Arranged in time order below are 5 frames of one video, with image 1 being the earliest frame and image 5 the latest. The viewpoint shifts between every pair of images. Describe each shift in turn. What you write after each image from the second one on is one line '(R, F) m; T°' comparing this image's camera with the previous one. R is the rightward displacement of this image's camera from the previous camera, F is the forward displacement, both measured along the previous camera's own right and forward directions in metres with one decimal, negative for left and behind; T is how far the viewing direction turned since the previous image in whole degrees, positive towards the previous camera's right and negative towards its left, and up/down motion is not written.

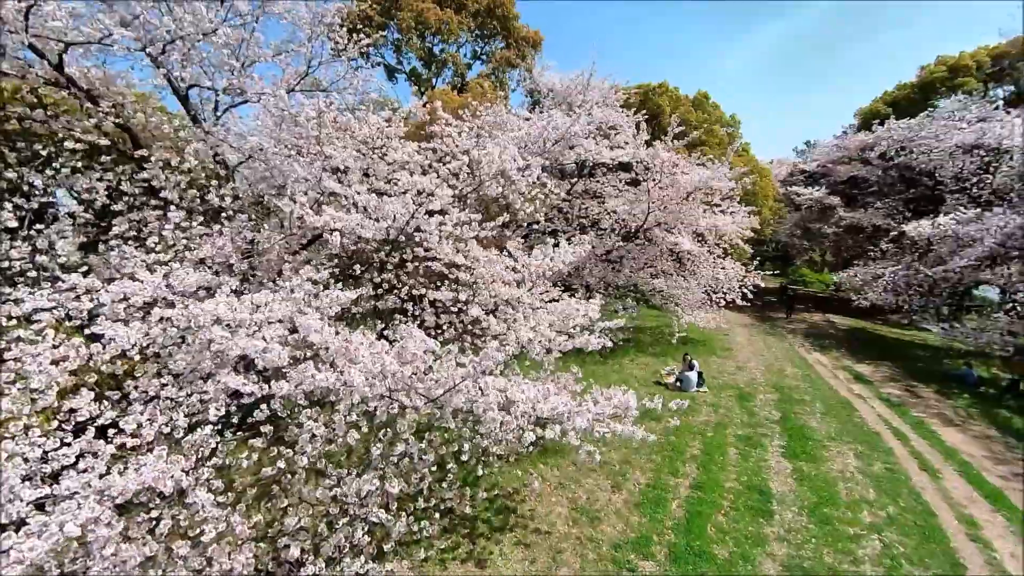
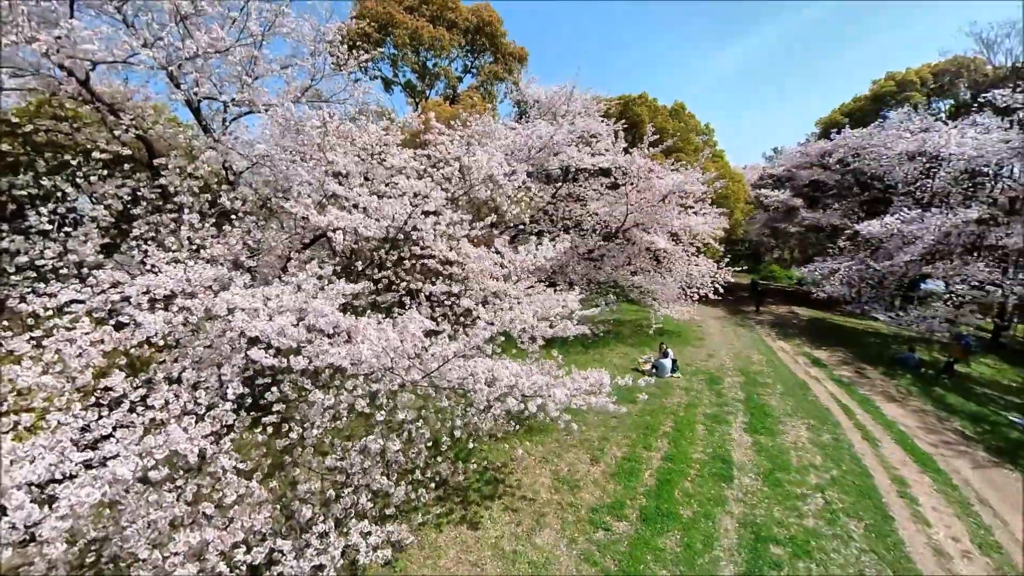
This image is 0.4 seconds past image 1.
(+0.1, -0.7) m; +1°
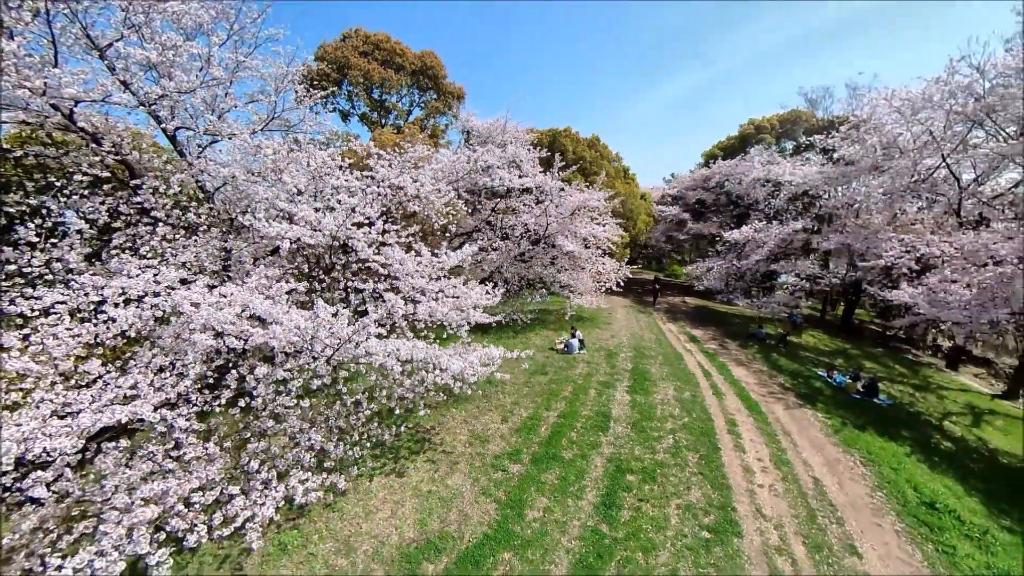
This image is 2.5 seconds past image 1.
(+1.4, -1.8) m; +5°
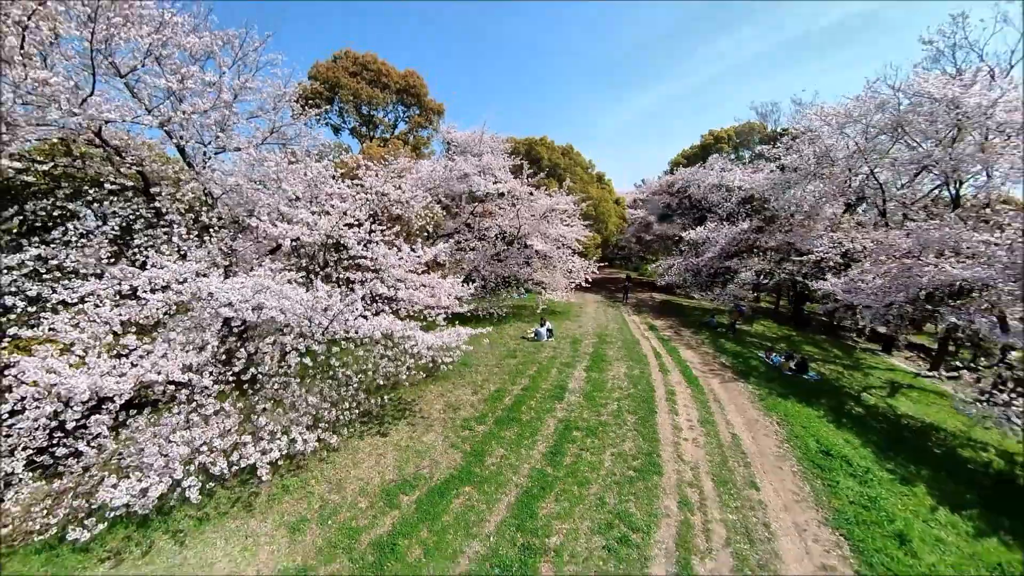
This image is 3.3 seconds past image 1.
(+0.9, -1.5) m; +1°
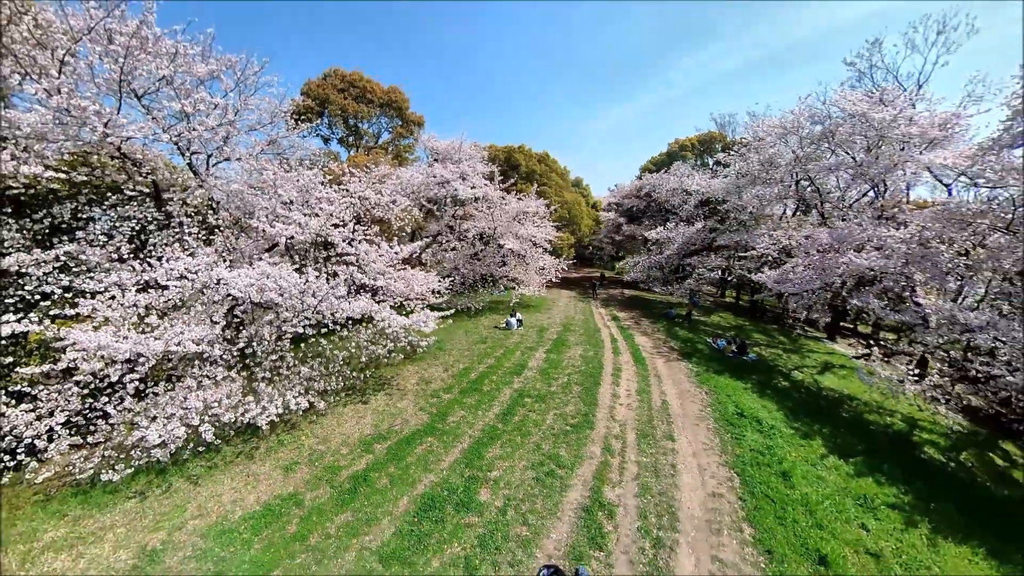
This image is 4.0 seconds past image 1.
(+1.3, -1.6) m; 0°
